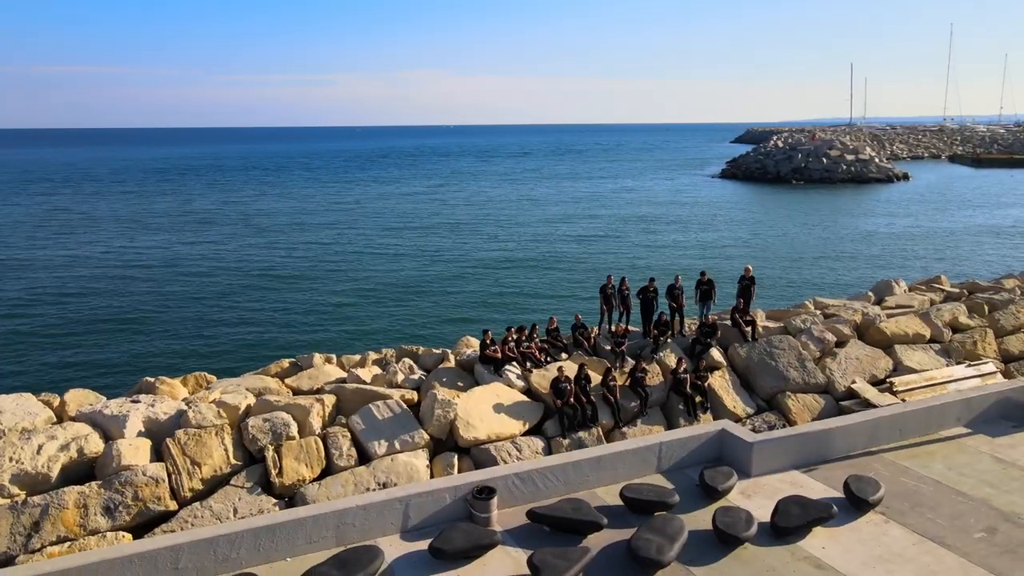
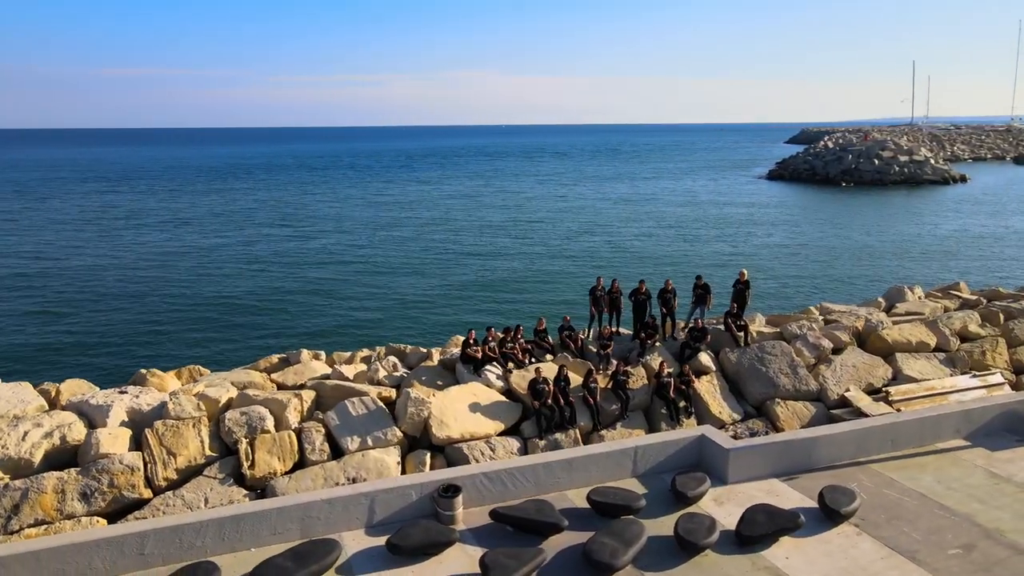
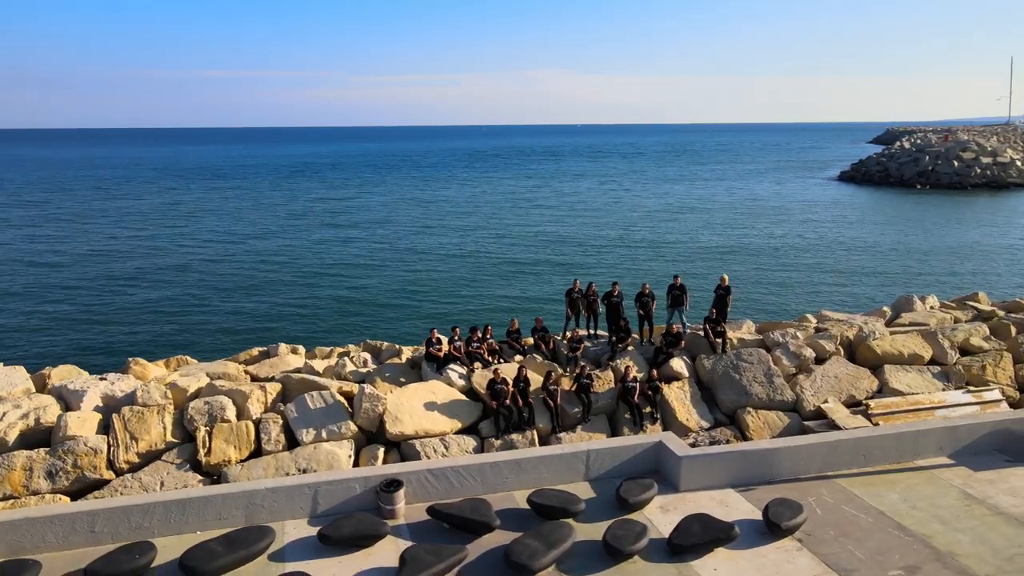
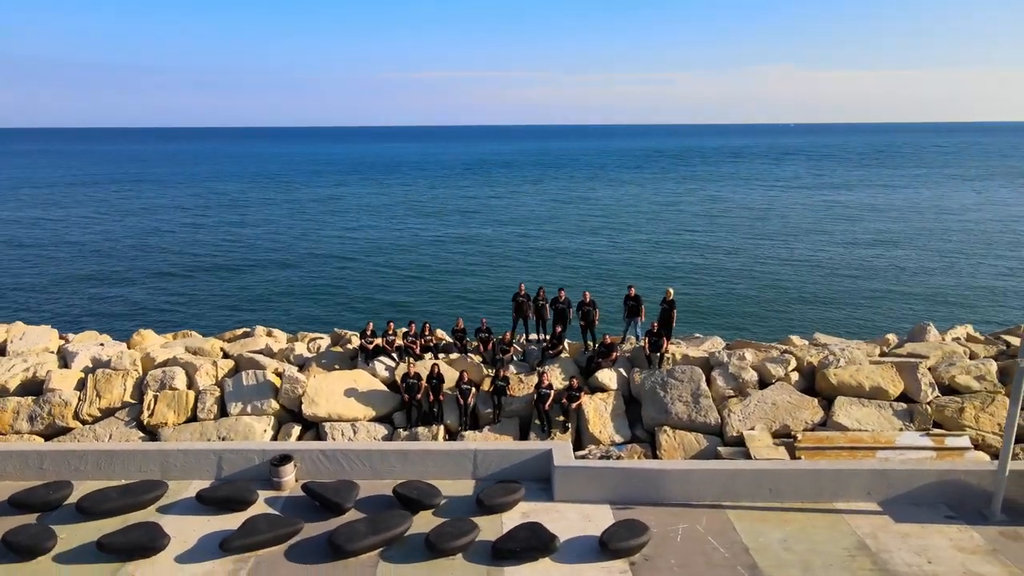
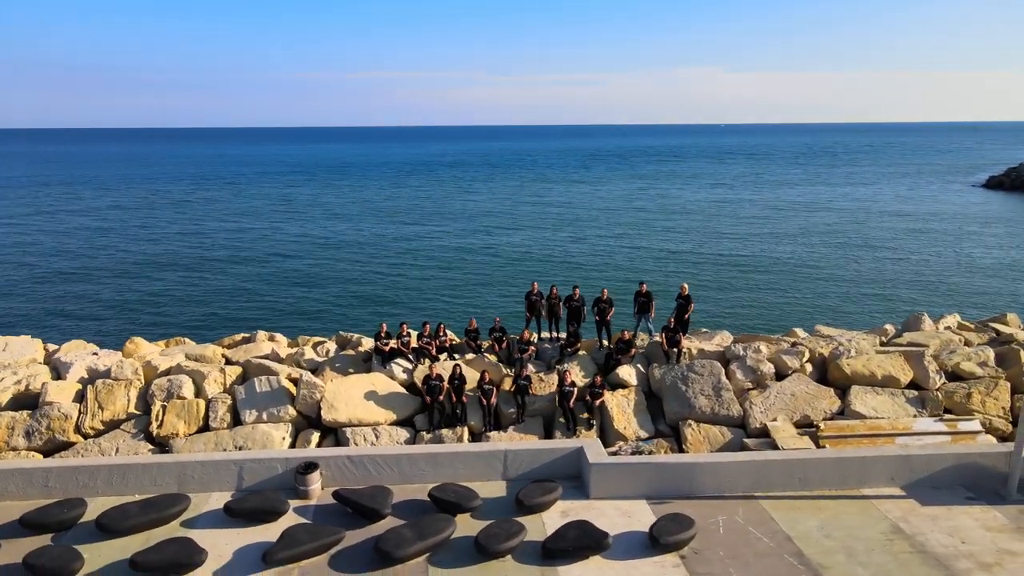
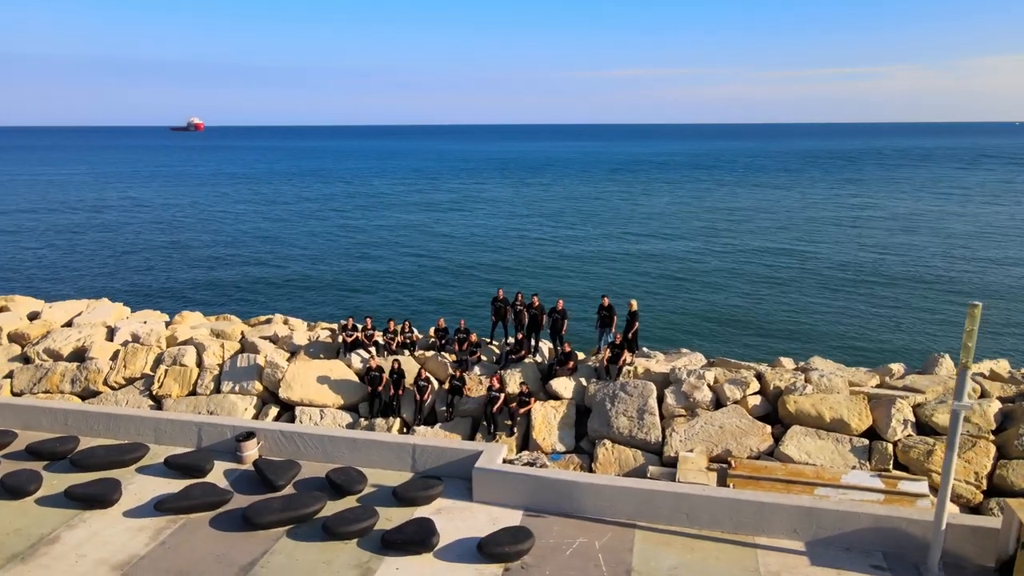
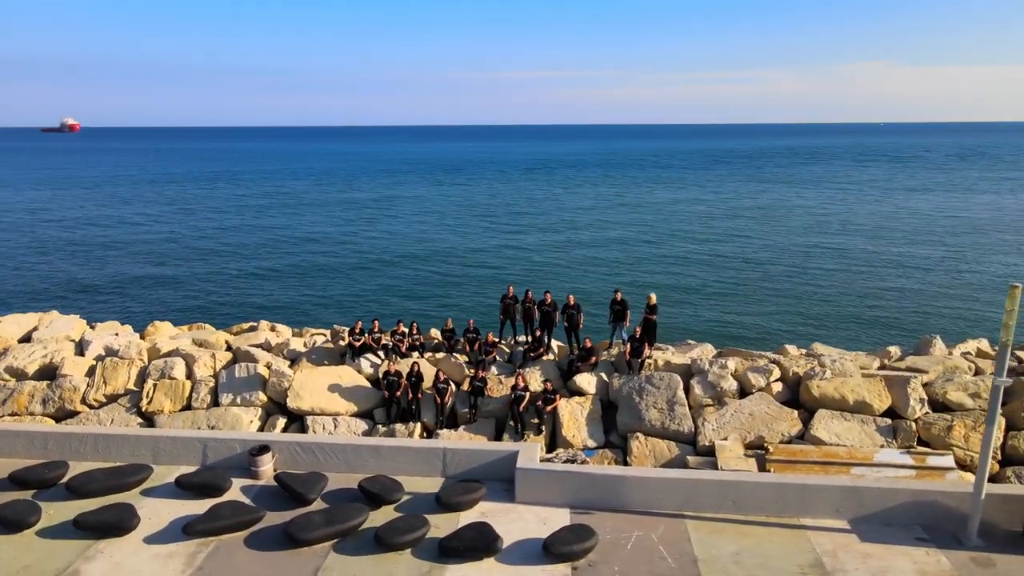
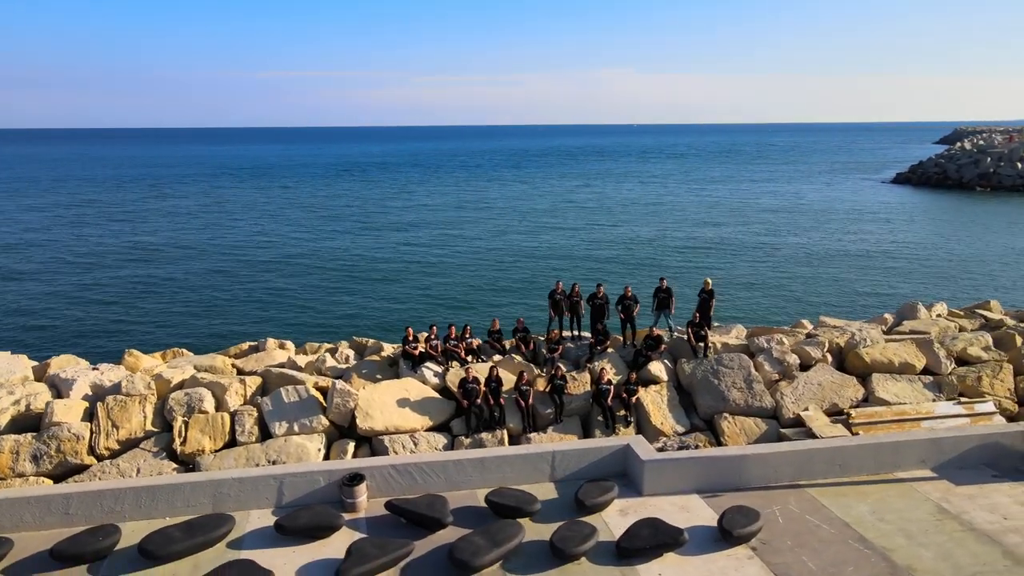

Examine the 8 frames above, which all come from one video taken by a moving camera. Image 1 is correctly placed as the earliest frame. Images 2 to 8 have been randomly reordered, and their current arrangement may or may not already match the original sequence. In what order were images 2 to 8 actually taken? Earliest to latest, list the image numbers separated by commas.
2, 3, 8, 5, 4, 7, 6
